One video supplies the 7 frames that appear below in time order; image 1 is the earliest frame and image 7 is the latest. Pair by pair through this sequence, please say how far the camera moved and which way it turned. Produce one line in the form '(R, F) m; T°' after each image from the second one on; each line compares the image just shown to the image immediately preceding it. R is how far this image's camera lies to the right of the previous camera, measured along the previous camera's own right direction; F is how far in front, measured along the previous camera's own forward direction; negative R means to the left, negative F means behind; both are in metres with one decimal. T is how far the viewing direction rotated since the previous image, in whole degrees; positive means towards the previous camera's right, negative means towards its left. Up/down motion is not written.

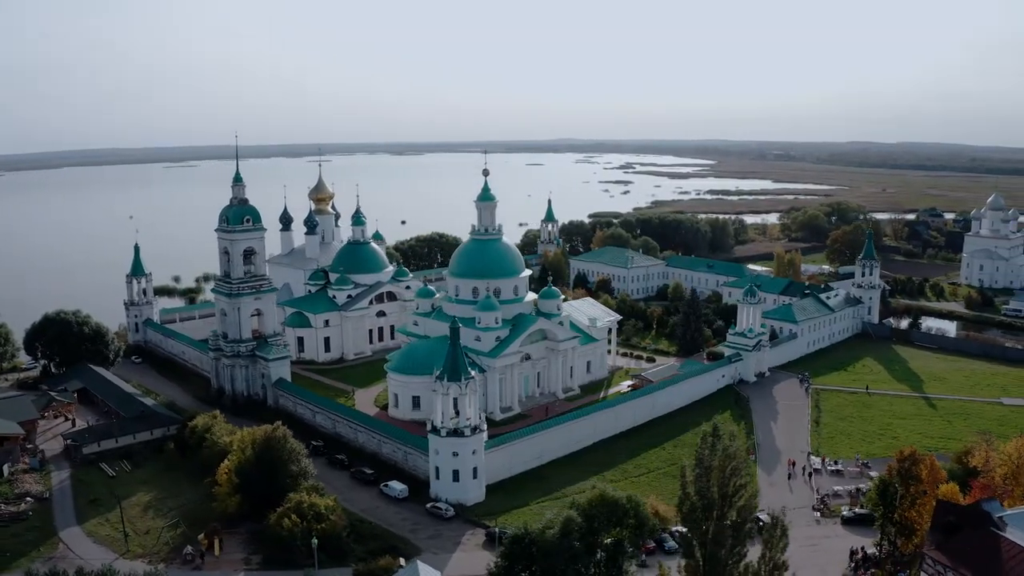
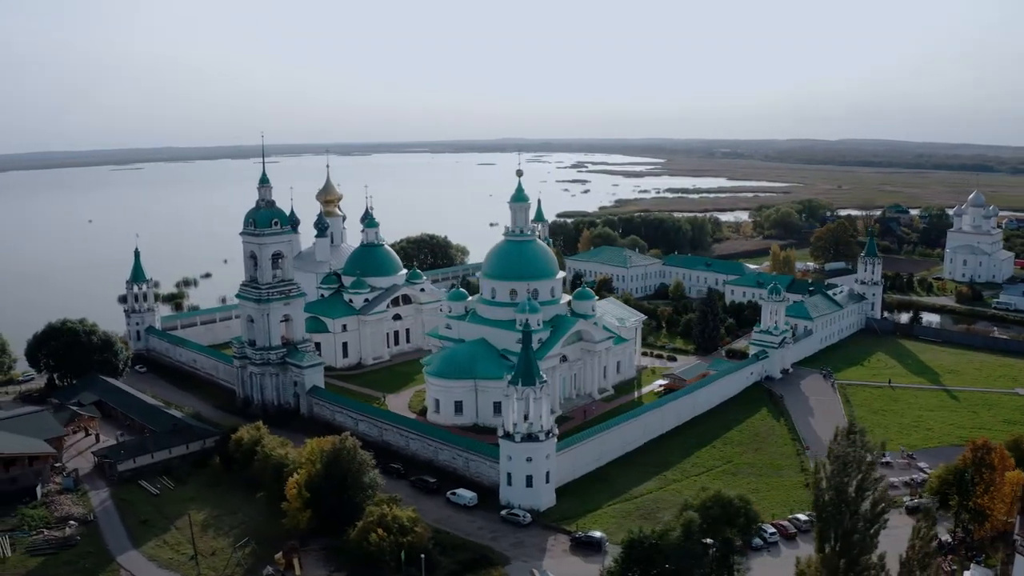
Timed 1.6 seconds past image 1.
(-3.9, +0.5) m; +4°
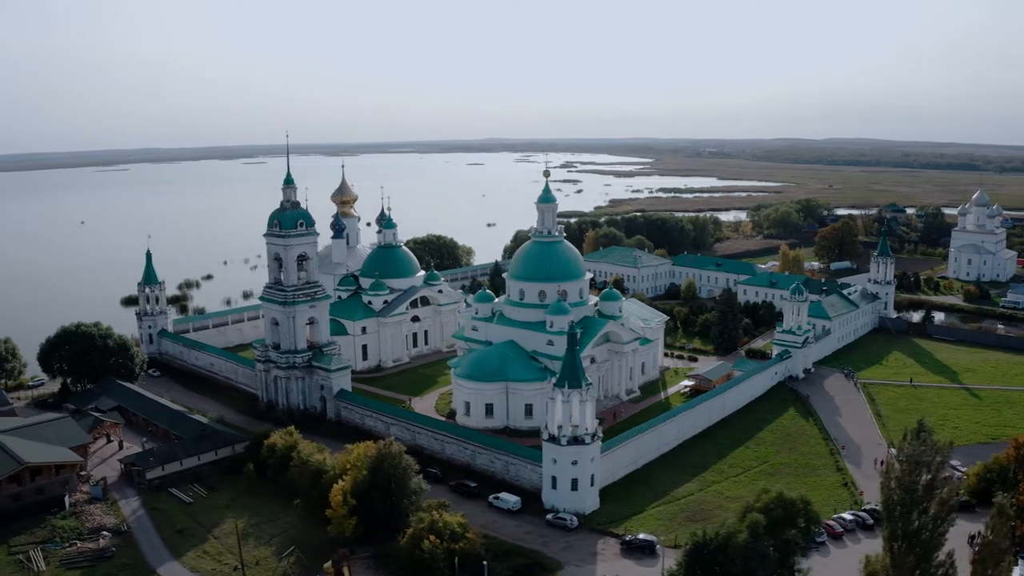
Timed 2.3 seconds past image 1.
(-1.9, +0.2) m; +1°
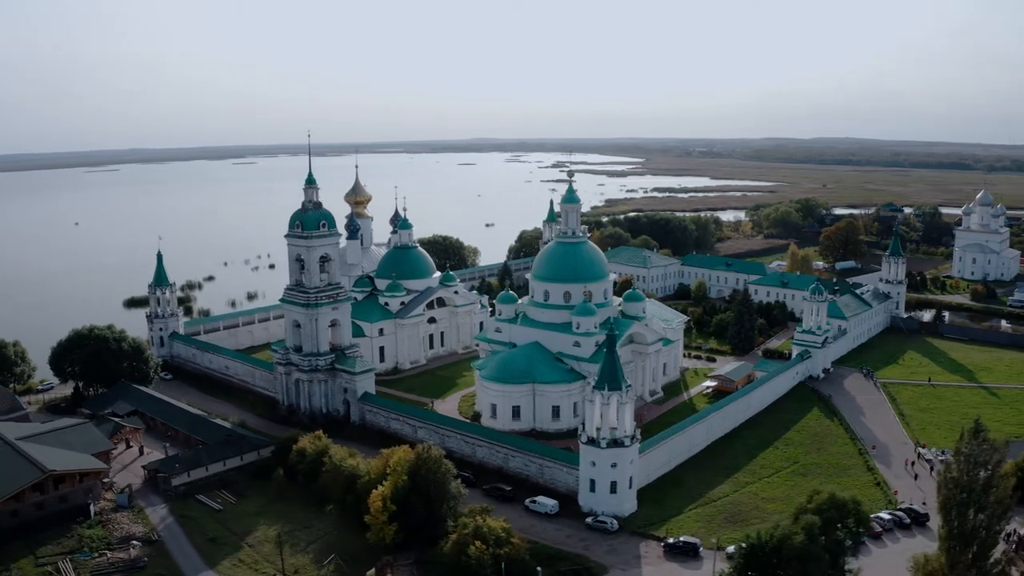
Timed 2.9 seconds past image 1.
(-1.6, +0.2) m; +1°
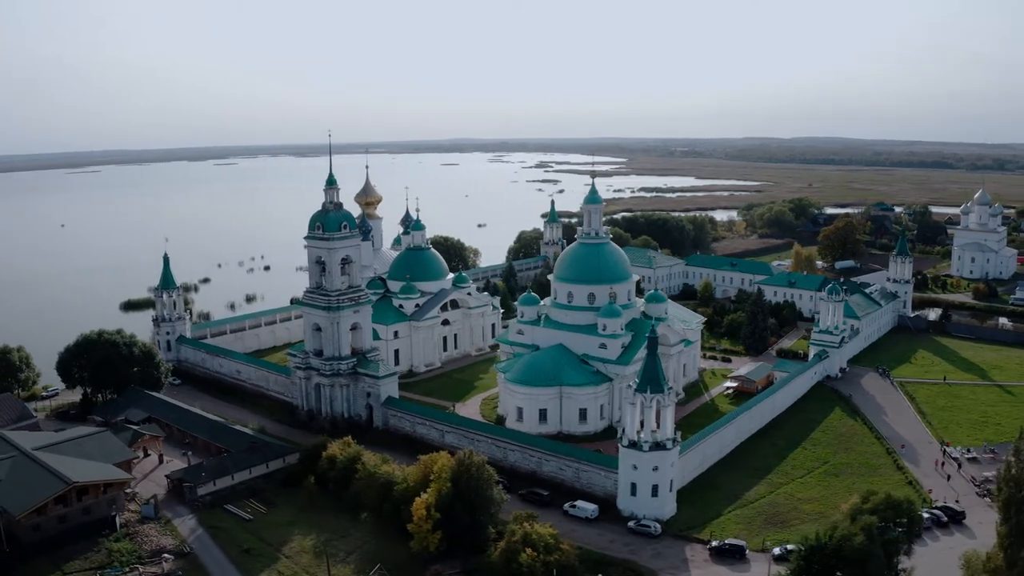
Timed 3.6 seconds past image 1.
(-1.8, +0.3) m; +2°
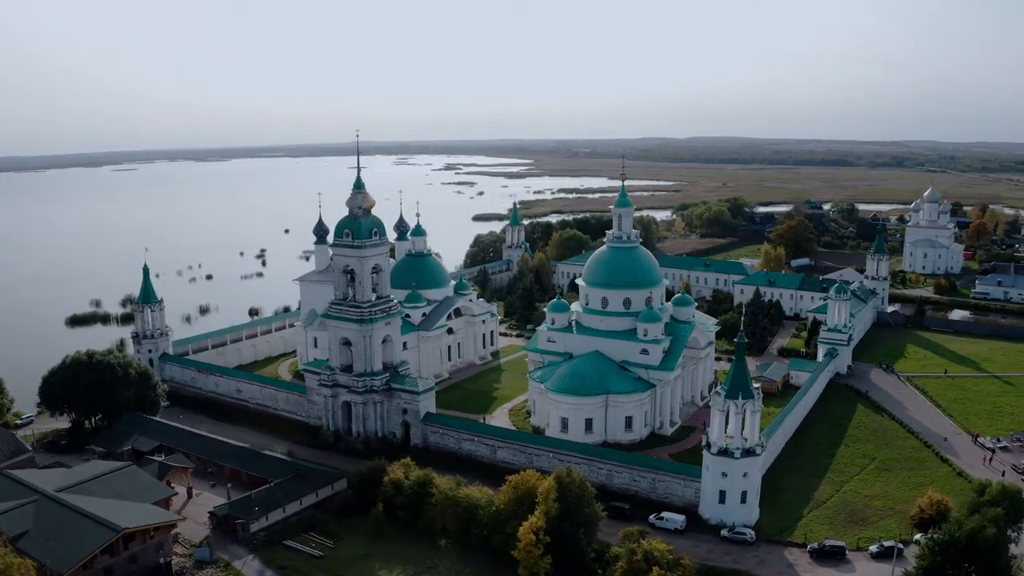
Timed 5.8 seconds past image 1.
(-5.4, +1.5) m; +7°
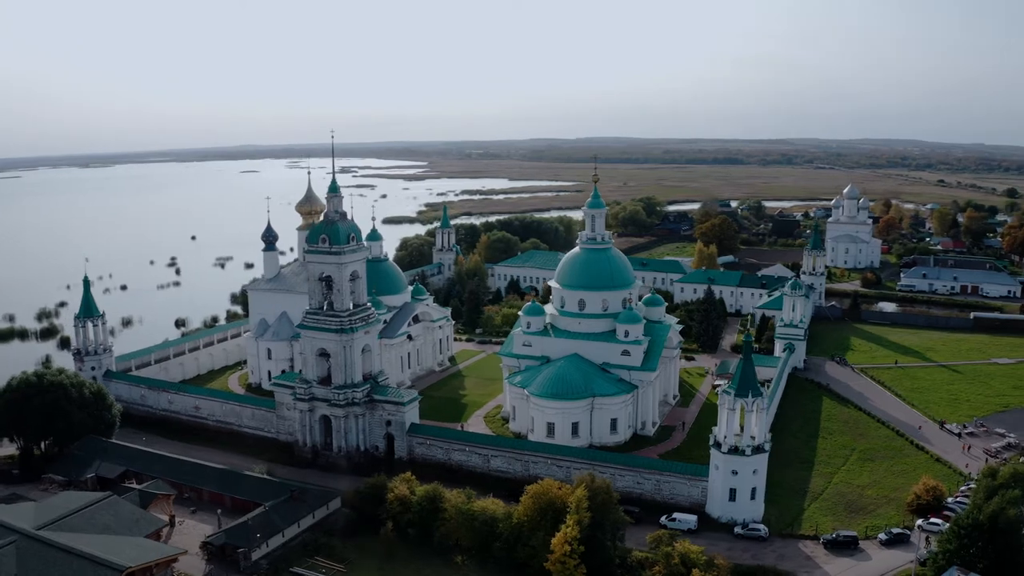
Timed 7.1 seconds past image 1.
(-3.4, +0.9) m; +8°
